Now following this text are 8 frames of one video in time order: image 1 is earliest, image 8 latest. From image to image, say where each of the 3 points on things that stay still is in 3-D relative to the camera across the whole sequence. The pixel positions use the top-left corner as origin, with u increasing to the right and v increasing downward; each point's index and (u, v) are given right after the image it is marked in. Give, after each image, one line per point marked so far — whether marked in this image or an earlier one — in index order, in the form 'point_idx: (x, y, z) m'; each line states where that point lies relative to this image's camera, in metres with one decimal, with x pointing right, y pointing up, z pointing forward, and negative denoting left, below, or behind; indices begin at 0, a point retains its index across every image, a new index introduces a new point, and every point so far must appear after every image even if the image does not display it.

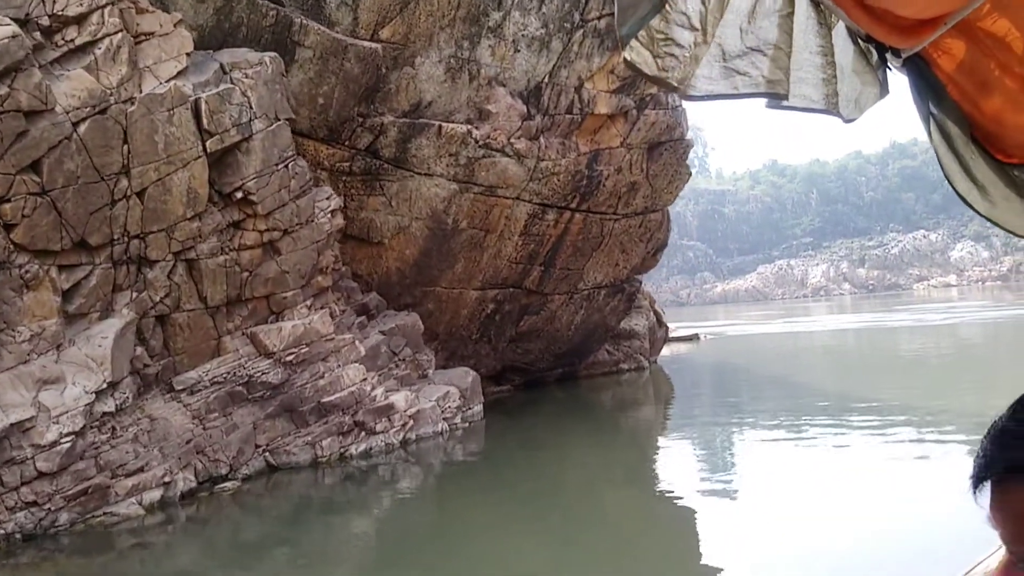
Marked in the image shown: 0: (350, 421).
0: (-2.3, -1.9, +11.0) m
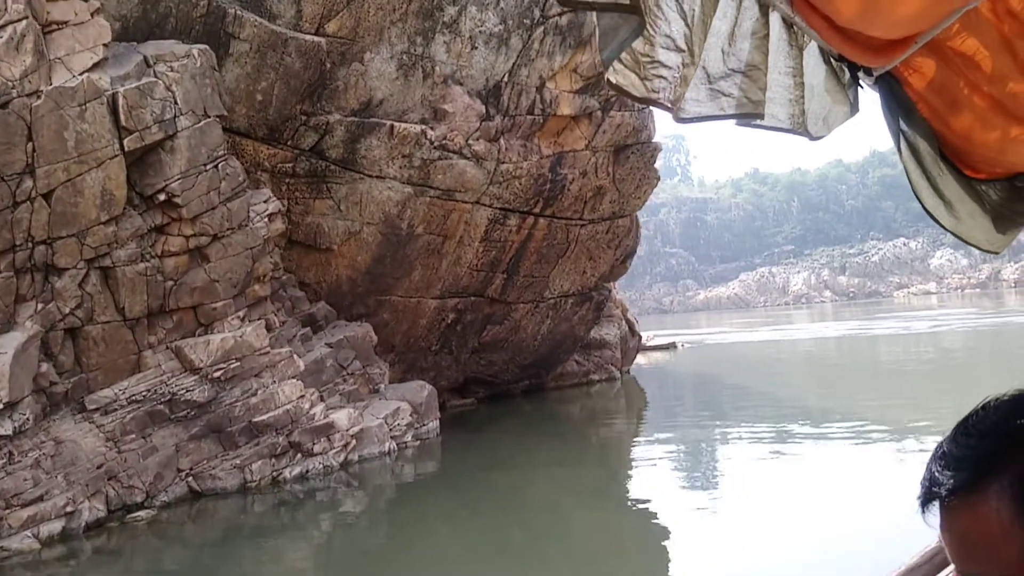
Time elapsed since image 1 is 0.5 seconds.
0: (-2.9, -2.0, +10.2) m
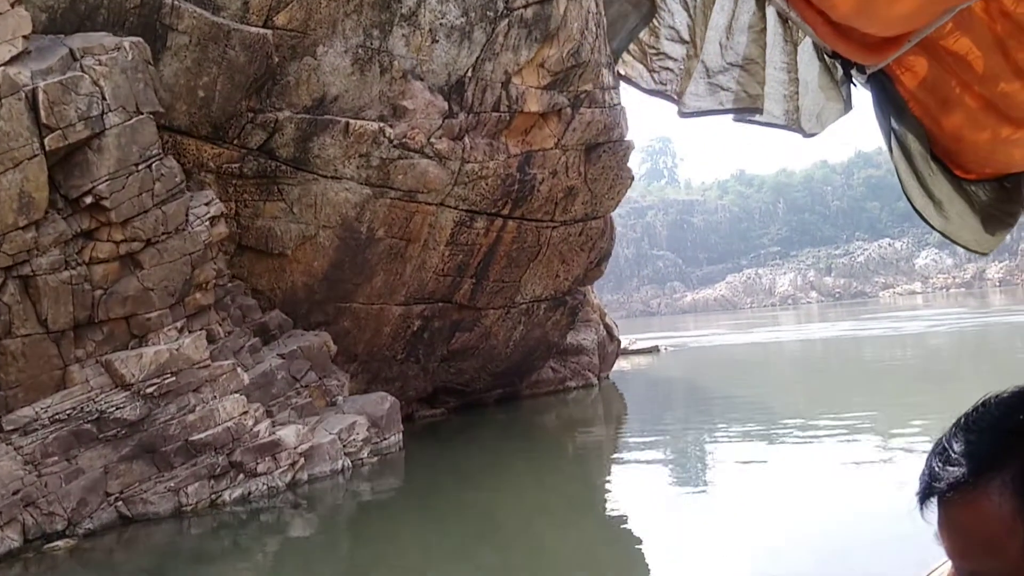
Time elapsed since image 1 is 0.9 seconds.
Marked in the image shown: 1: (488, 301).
0: (-3.5, -2.1, +9.5) m
1: (-0.5, -0.3, +15.5) m
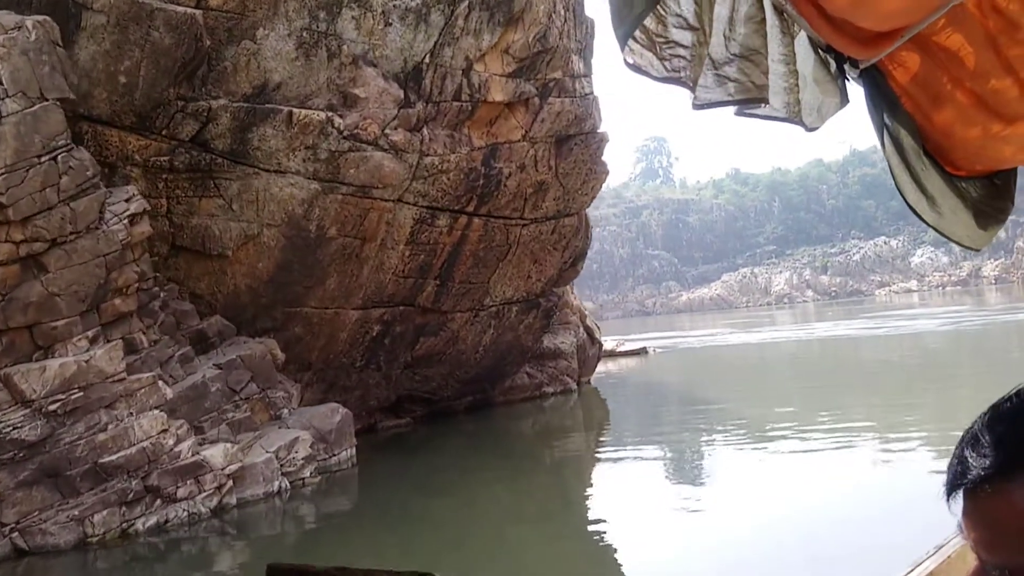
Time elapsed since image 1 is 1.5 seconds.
0: (-4.0, -2.1, +8.5) m
1: (-1.1, -0.3, +14.5) m
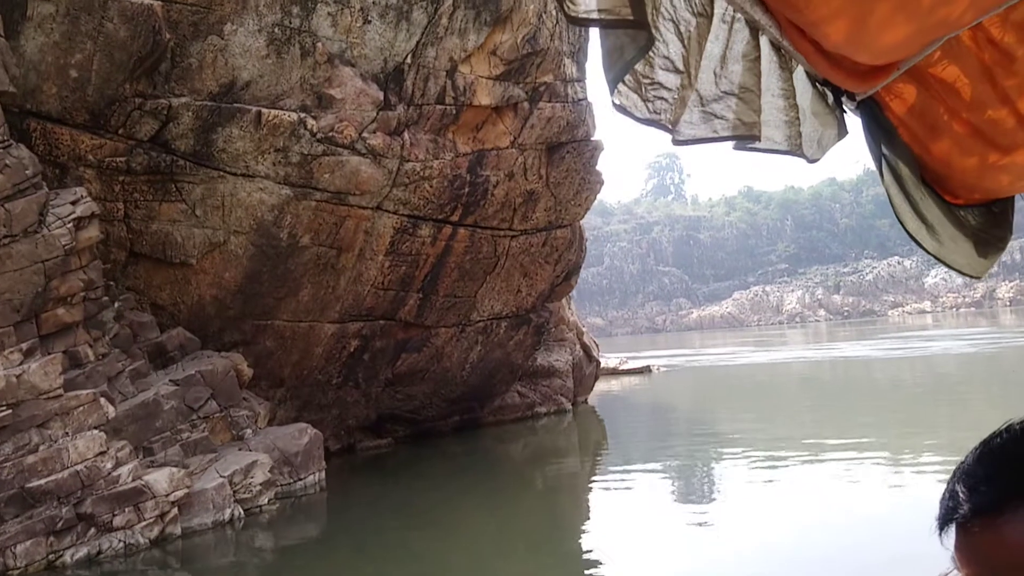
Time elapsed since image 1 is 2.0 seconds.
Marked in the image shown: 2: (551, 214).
0: (-4.4, -2.2, +7.8) m
1: (-1.3, -0.5, +13.8) m
2: (+0.7, +1.3, +13.9) m
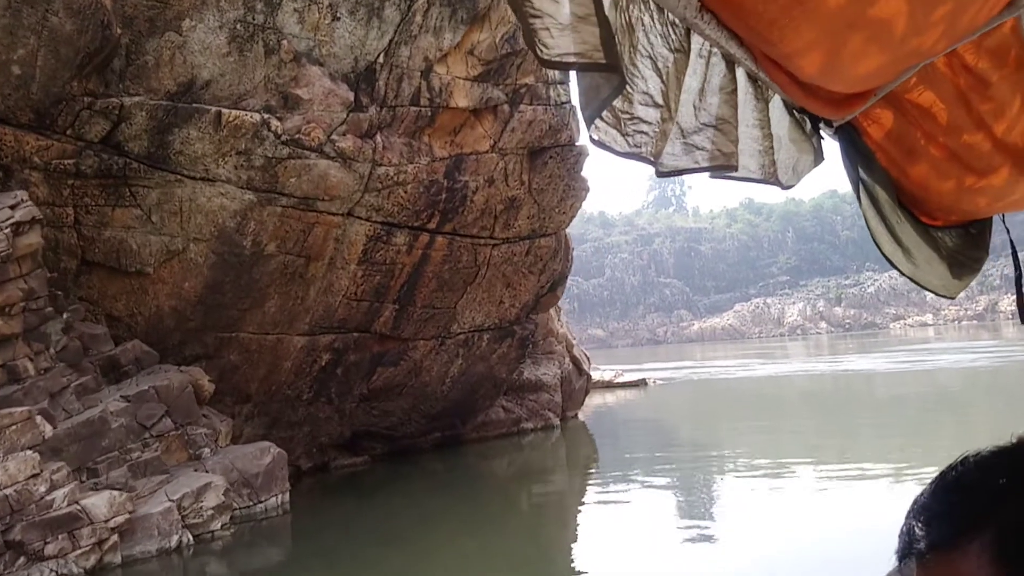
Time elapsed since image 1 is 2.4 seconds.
0: (-4.7, -2.3, +7.2) m
1: (-1.6, -0.7, +13.2) m
2: (+0.4, +1.1, +13.3) m
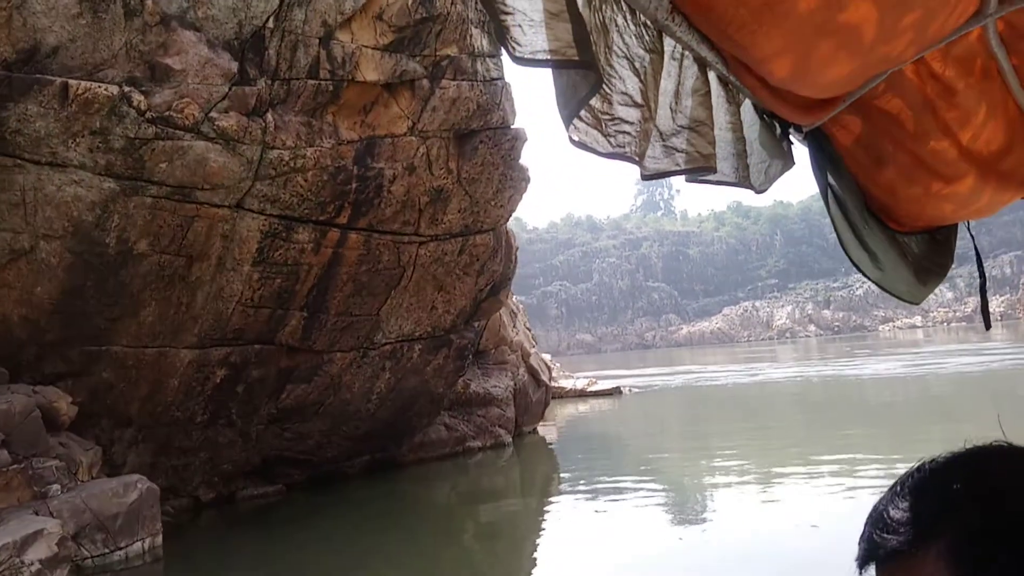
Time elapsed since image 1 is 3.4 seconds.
0: (-5.6, -2.4, +5.5) m
1: (-2.6, -0.8, +11.6) m
2: (-0.7, +1.1, +11.7) m
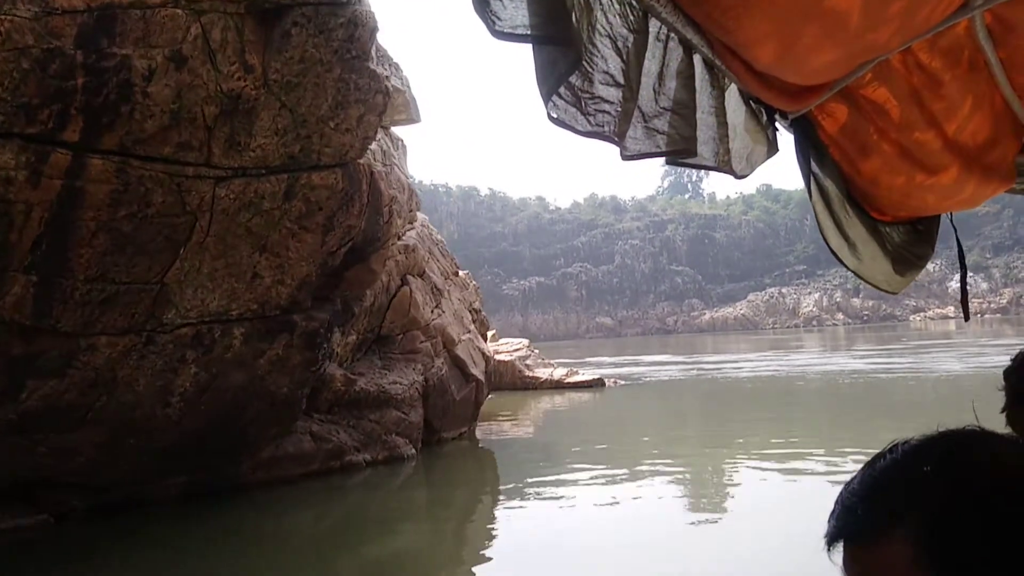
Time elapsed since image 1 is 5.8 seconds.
0: (-7.4, -2.0, +2.2) m
1: (-4.2, -0.3, +8.1) m
2: (-2.2, +1.5, +8.1) m
